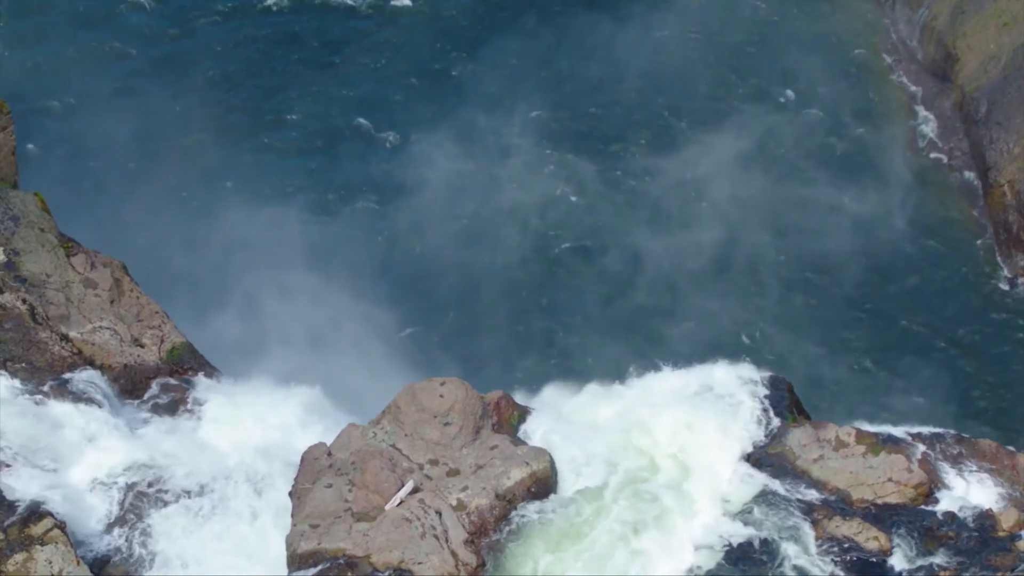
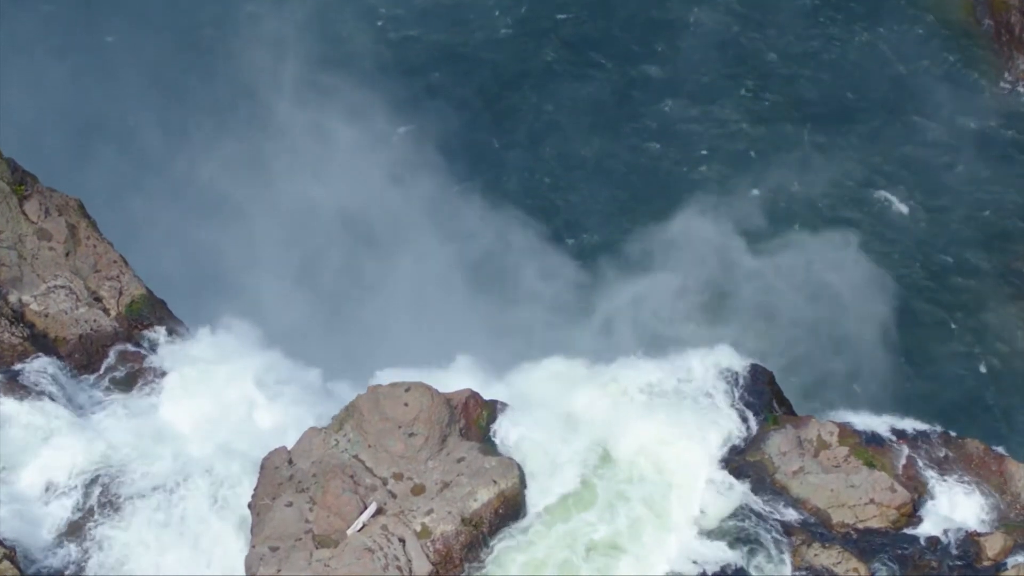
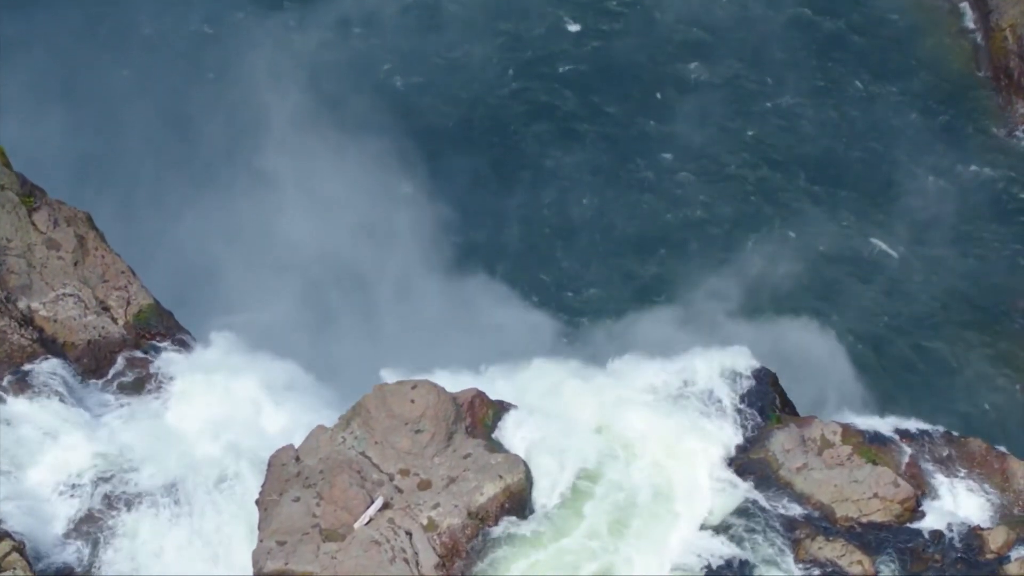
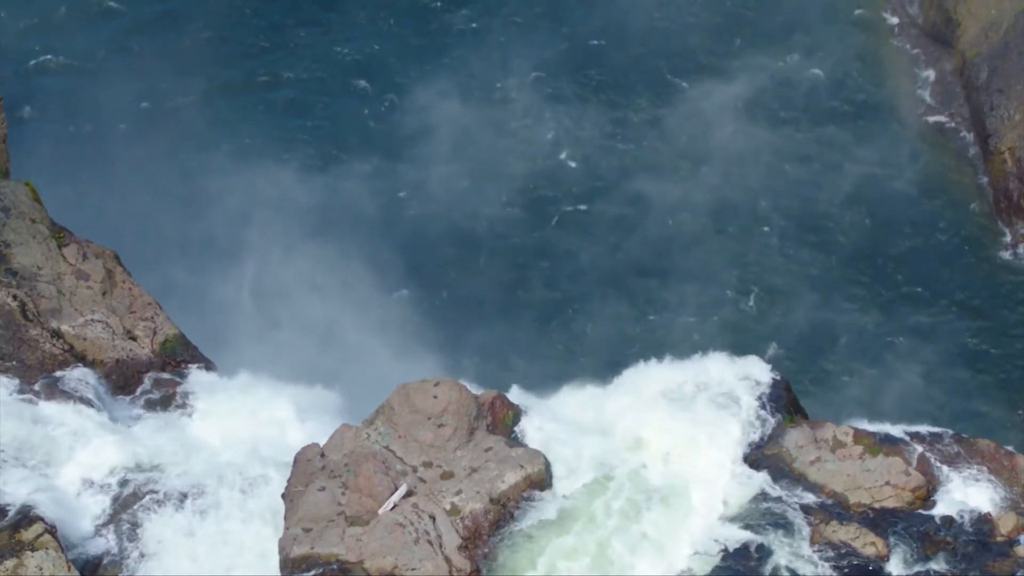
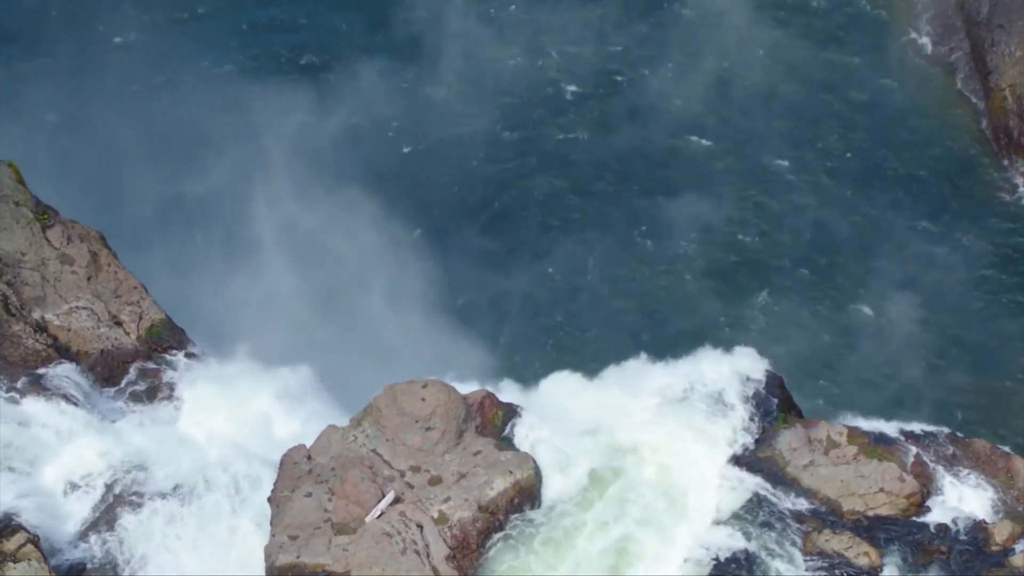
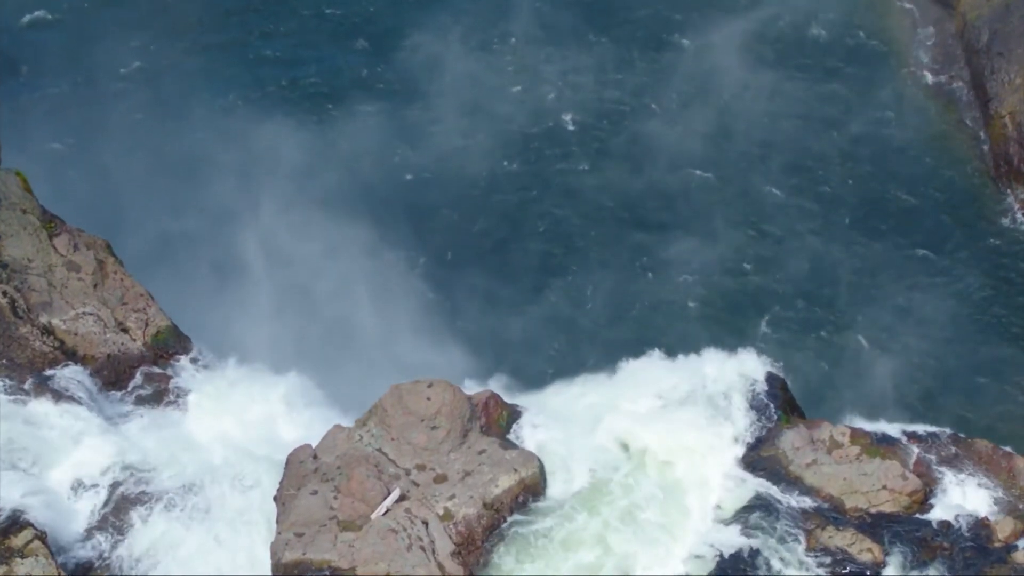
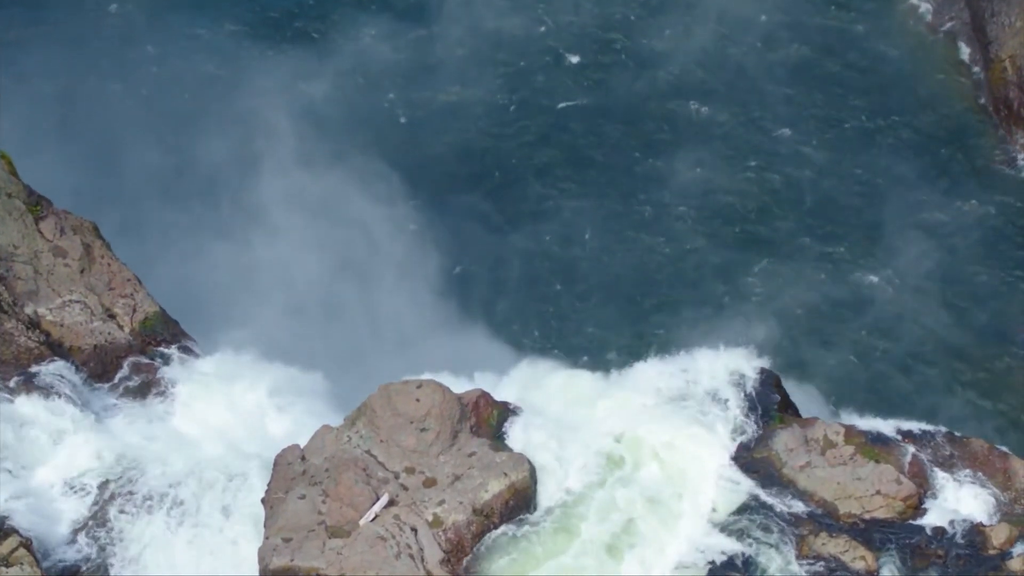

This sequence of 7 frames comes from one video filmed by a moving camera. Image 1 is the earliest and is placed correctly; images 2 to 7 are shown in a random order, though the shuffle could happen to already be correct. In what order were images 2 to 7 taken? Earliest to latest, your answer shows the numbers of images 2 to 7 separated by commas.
4, 6, 5, 7, 3, 2
